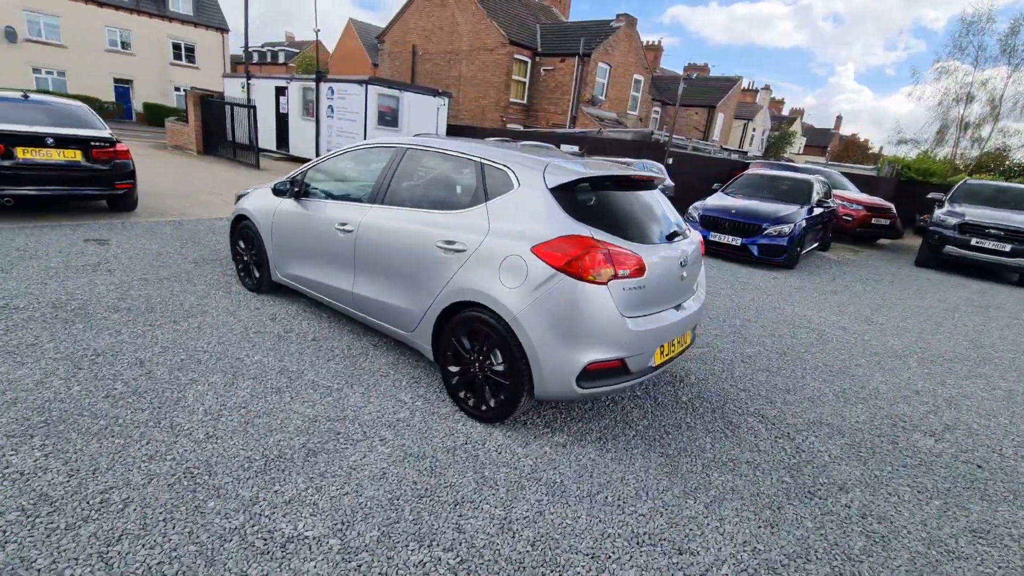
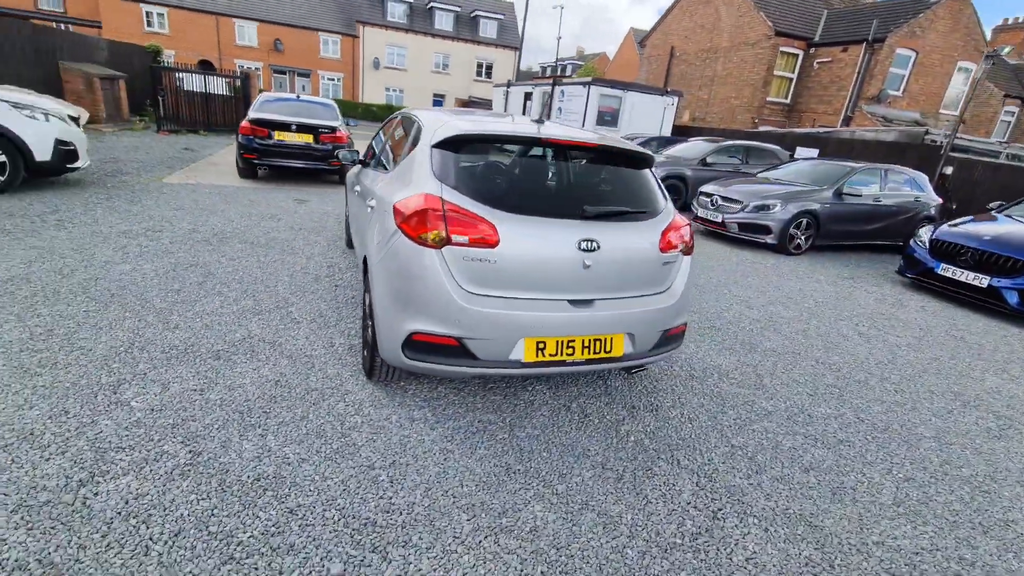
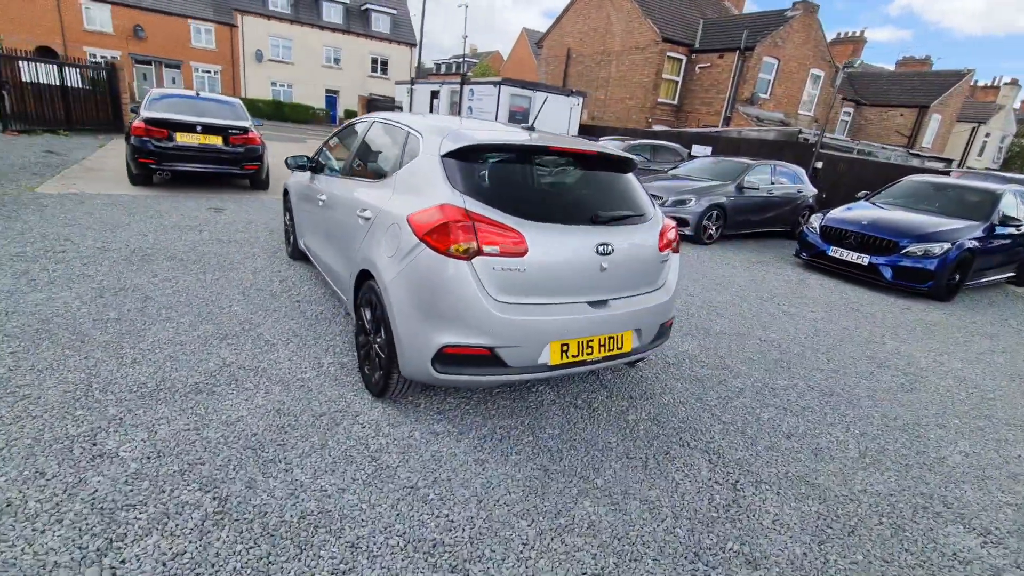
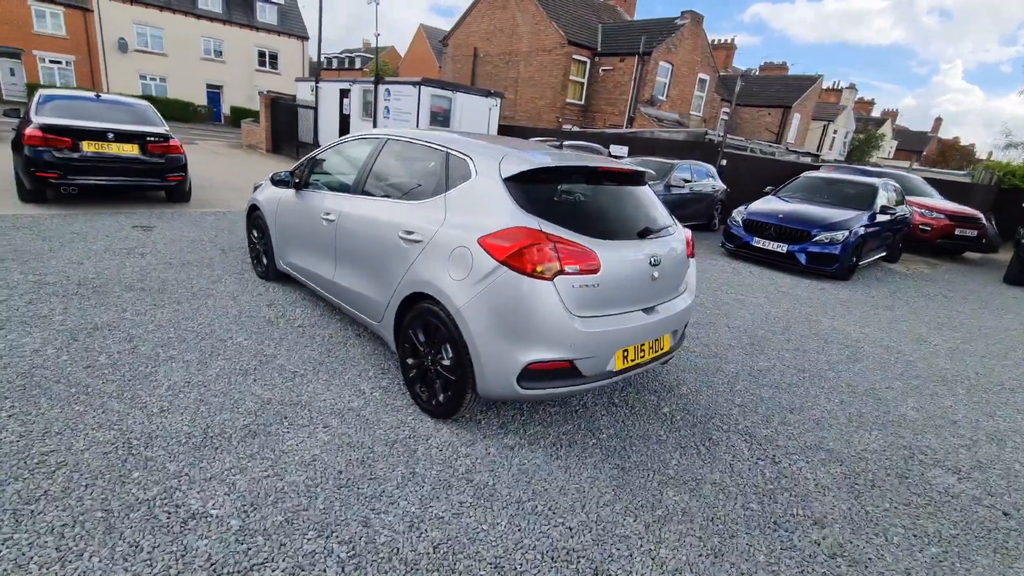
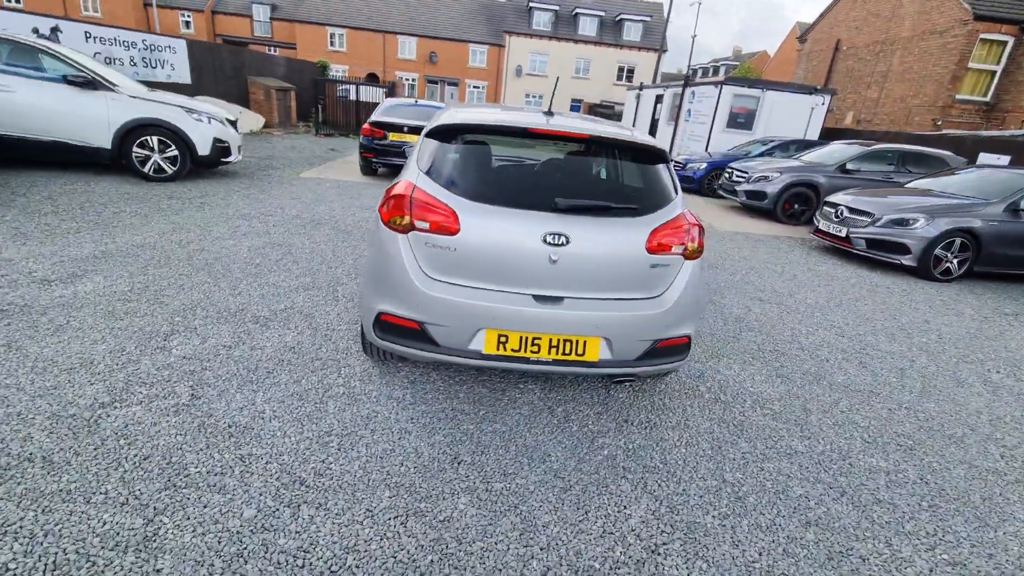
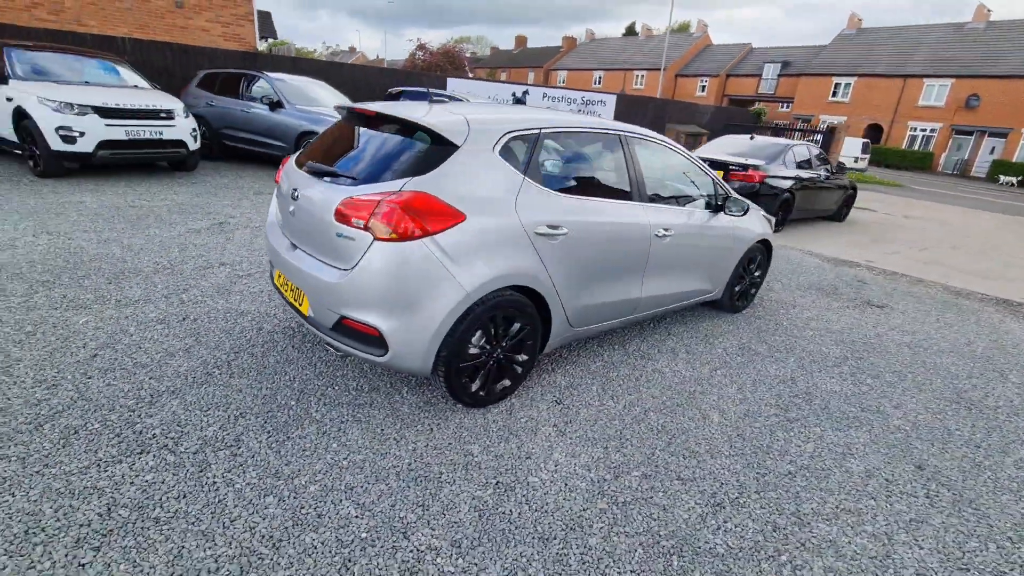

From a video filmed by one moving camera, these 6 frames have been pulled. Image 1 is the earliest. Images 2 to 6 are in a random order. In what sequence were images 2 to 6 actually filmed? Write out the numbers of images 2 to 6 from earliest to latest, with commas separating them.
4, 3, 2, 5, 6
